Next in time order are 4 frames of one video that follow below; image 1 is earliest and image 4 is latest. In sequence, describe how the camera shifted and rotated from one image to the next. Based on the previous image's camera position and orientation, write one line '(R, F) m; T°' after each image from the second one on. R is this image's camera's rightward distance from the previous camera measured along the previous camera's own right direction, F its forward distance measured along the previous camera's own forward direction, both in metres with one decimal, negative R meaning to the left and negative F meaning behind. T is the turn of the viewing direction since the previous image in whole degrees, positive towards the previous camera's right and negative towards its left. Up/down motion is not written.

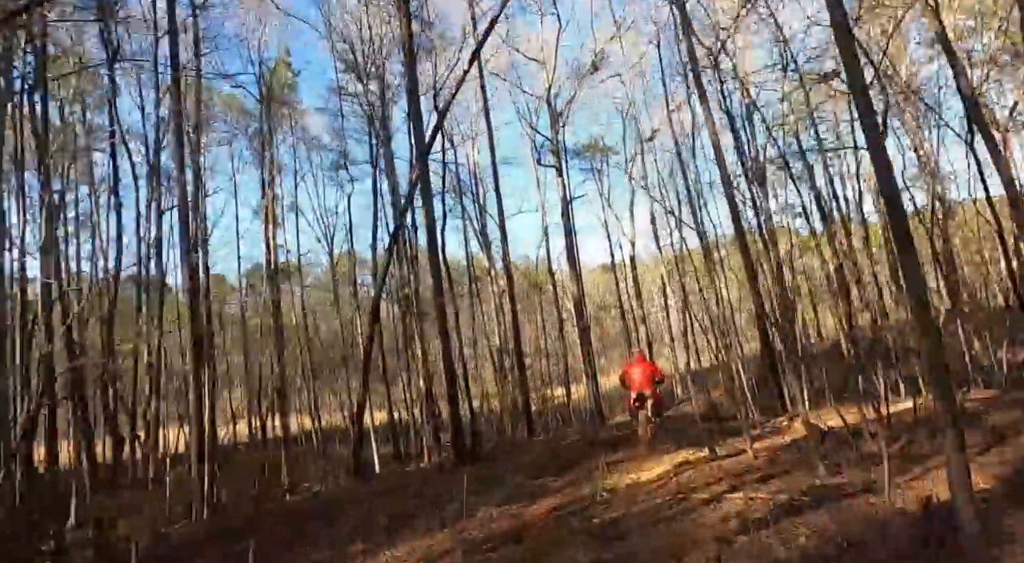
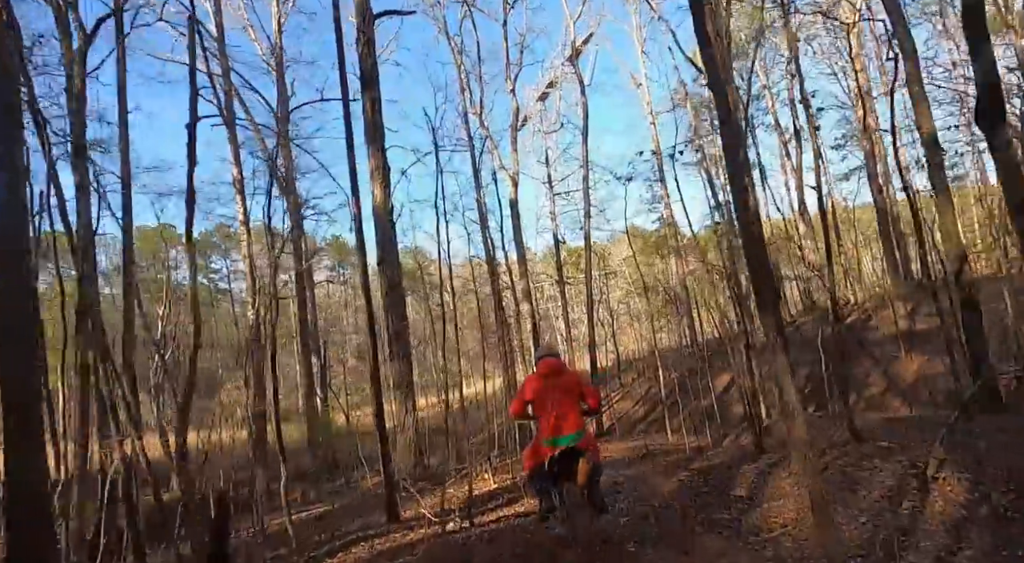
(+2.2, +10.6) m; +9°
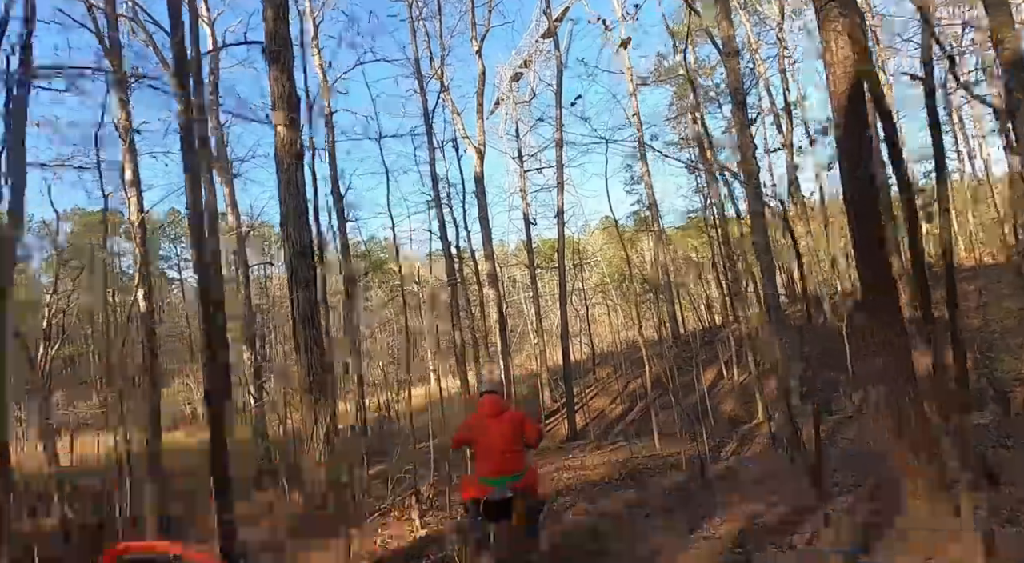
(+0.3, +2.1) m; +2°
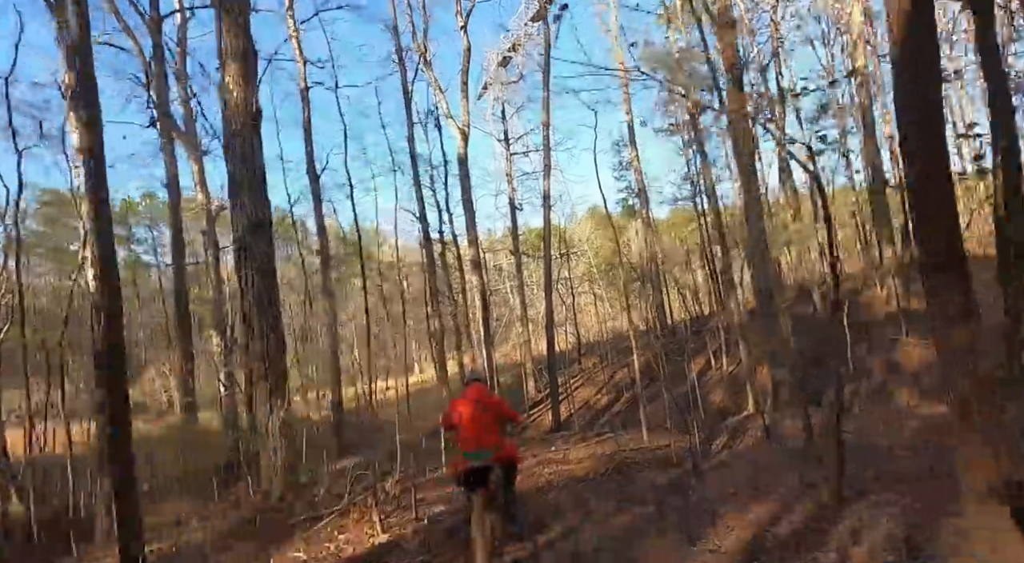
(+0.1, +0.6) m; +1°
